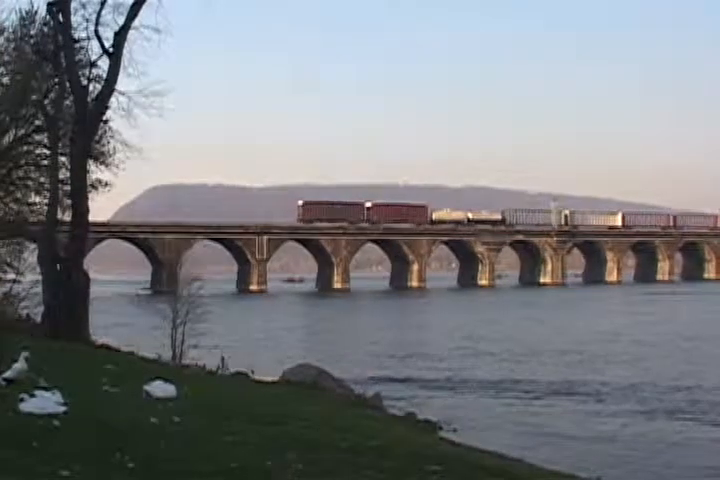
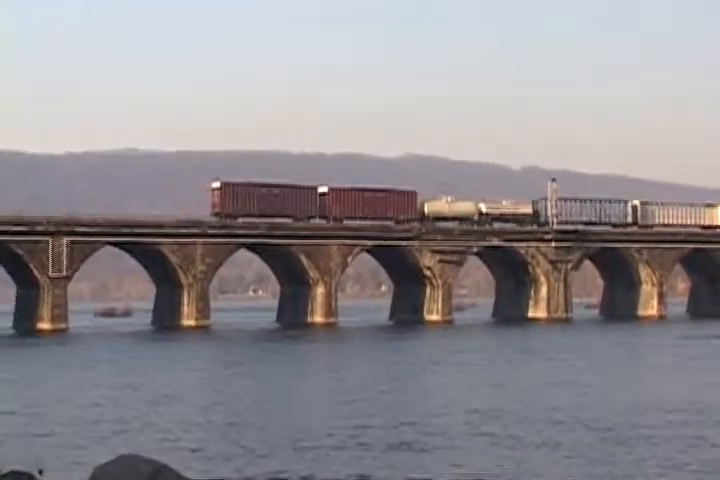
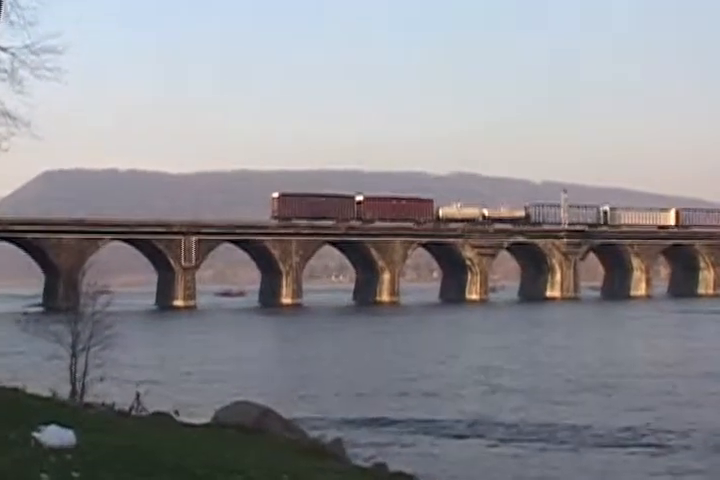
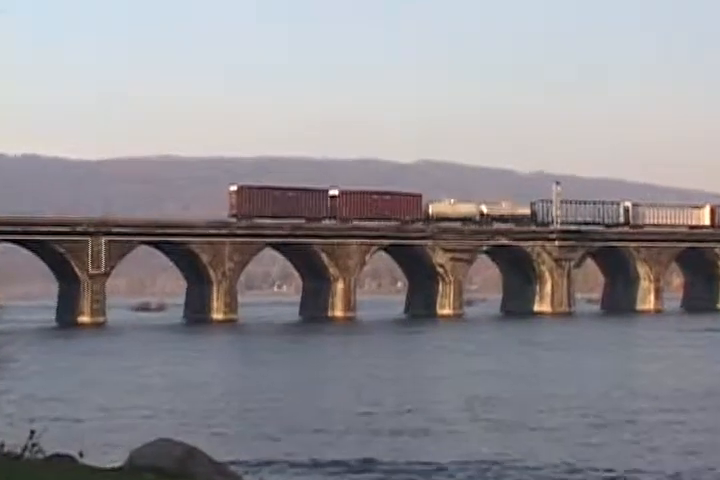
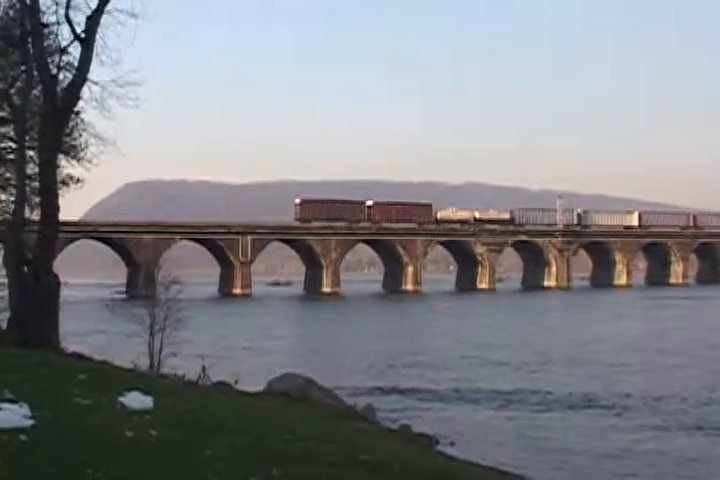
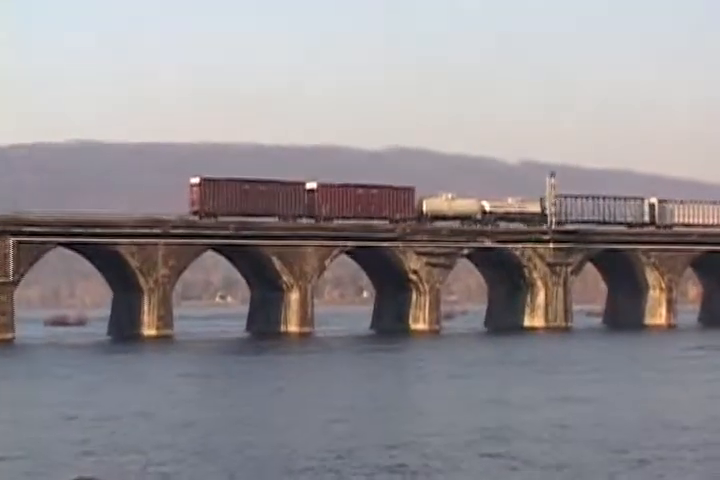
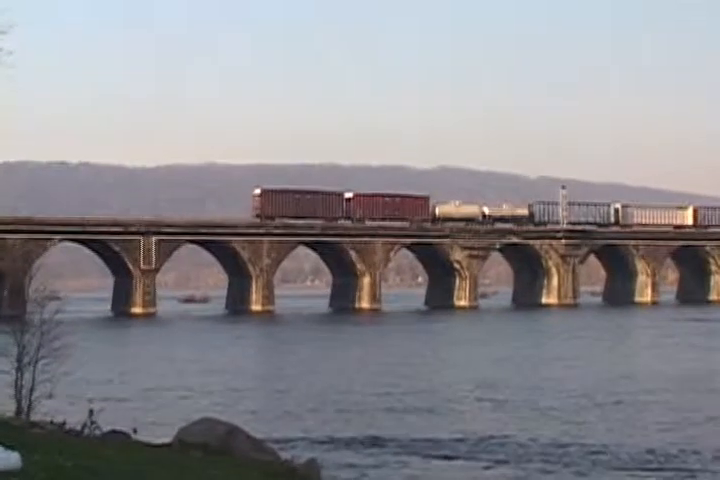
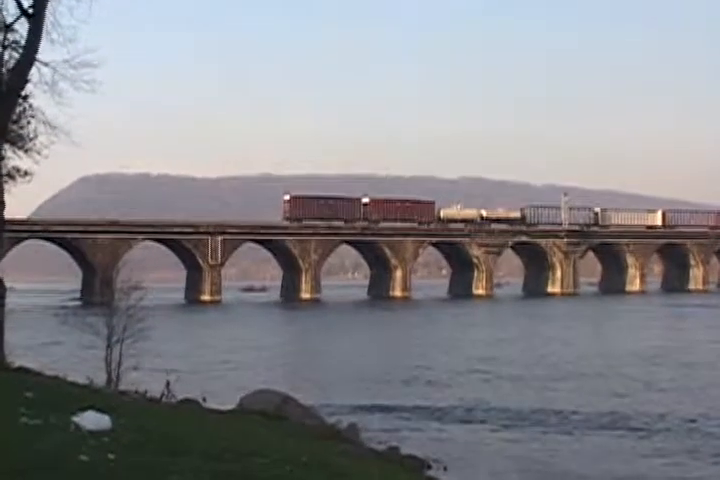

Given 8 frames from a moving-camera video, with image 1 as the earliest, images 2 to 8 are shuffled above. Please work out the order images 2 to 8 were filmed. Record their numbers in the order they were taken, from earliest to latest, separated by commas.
5, 8, 3, 7, 4, 2, 6
